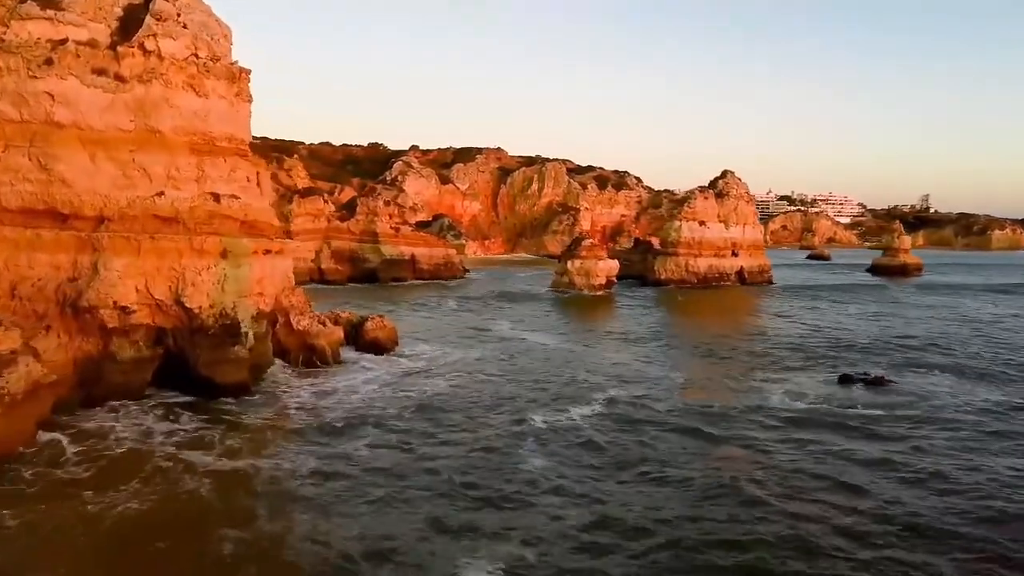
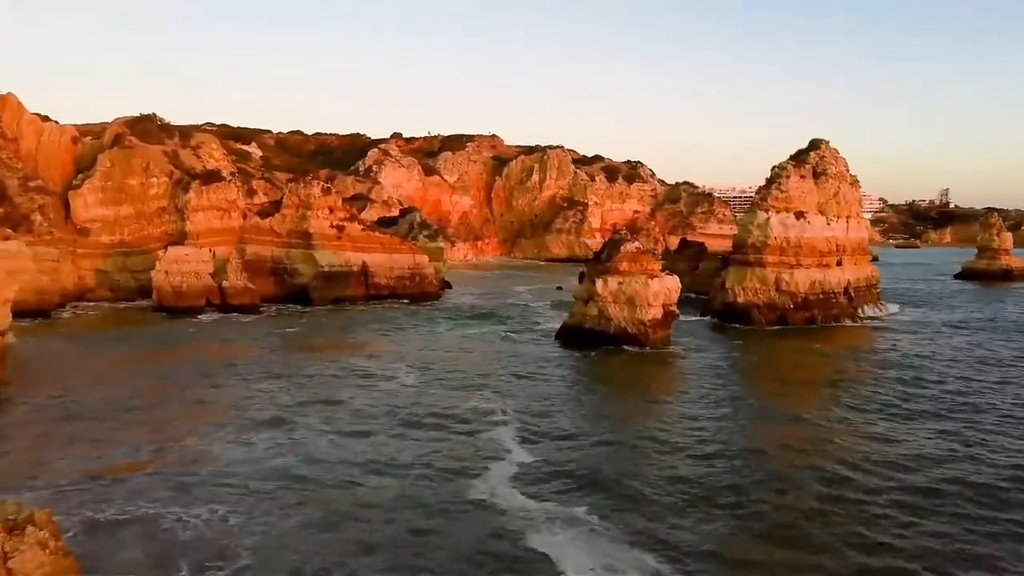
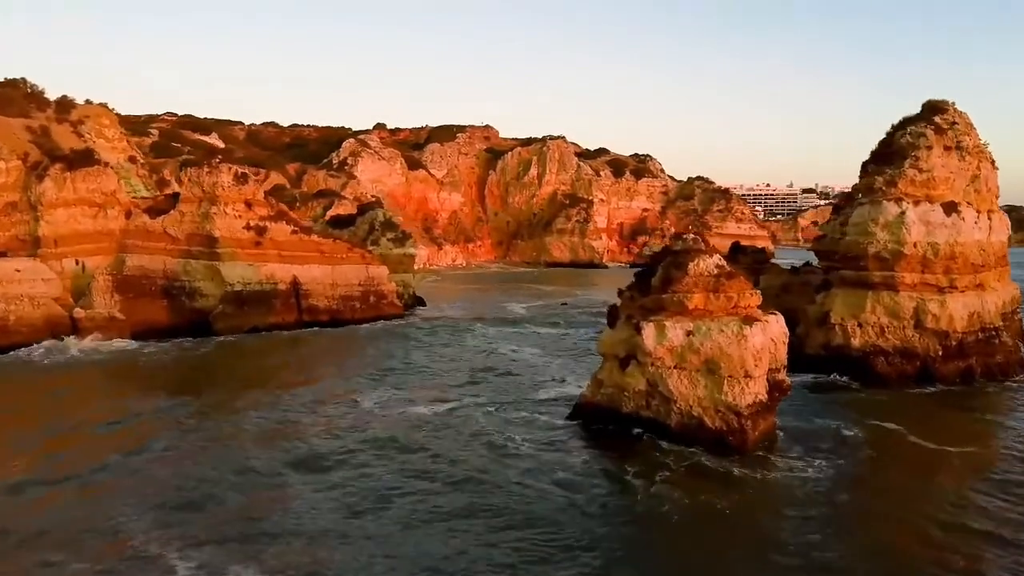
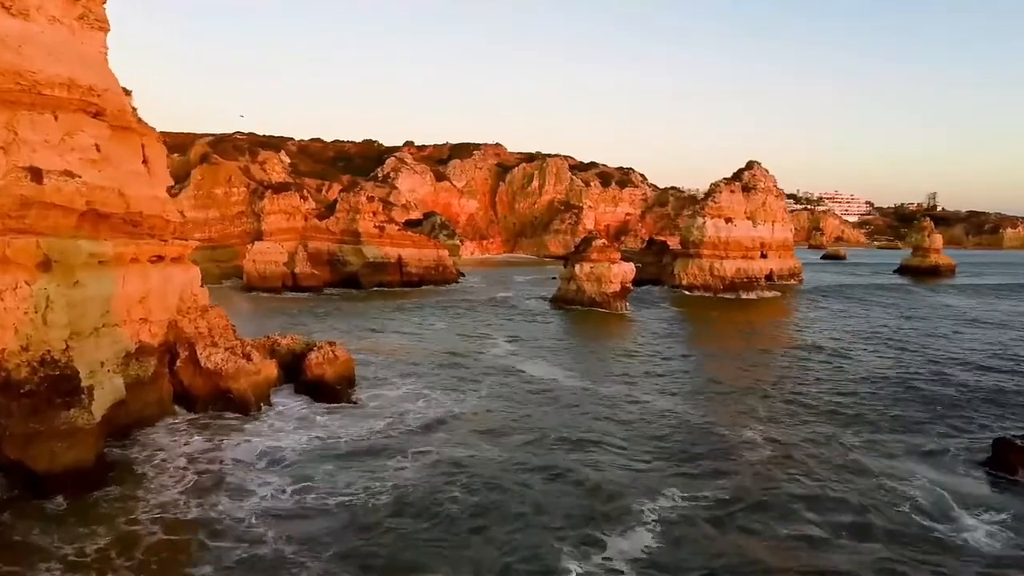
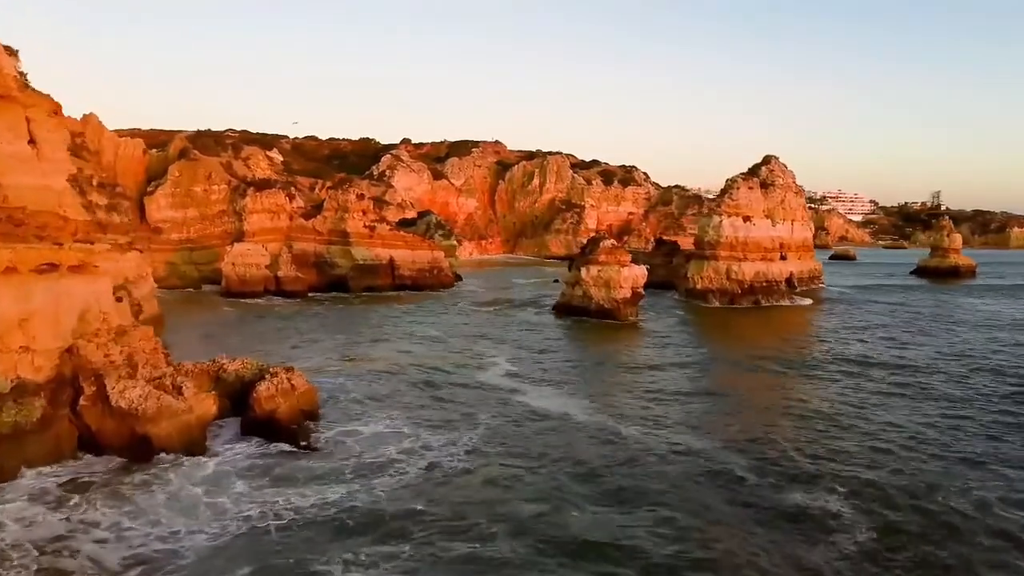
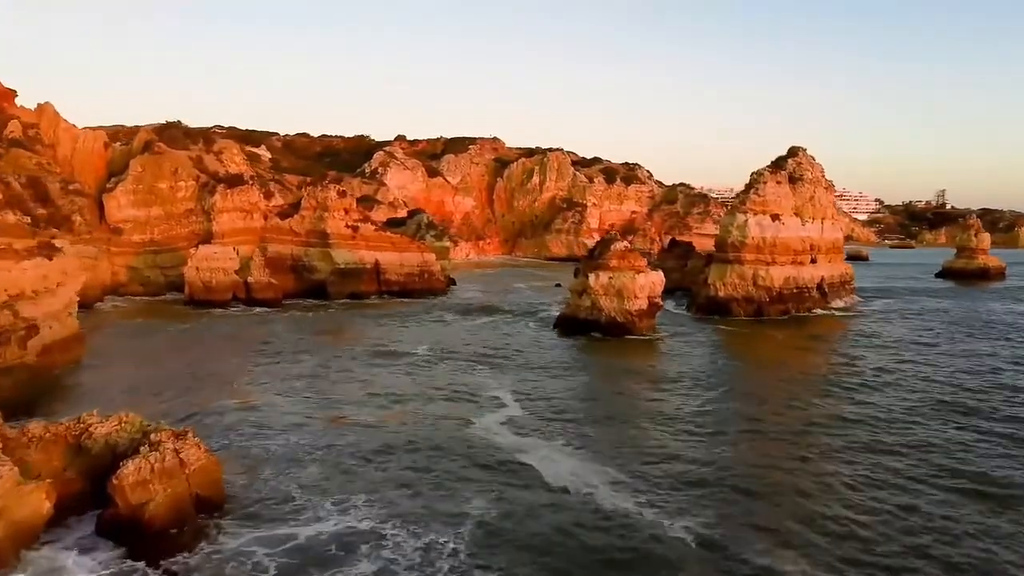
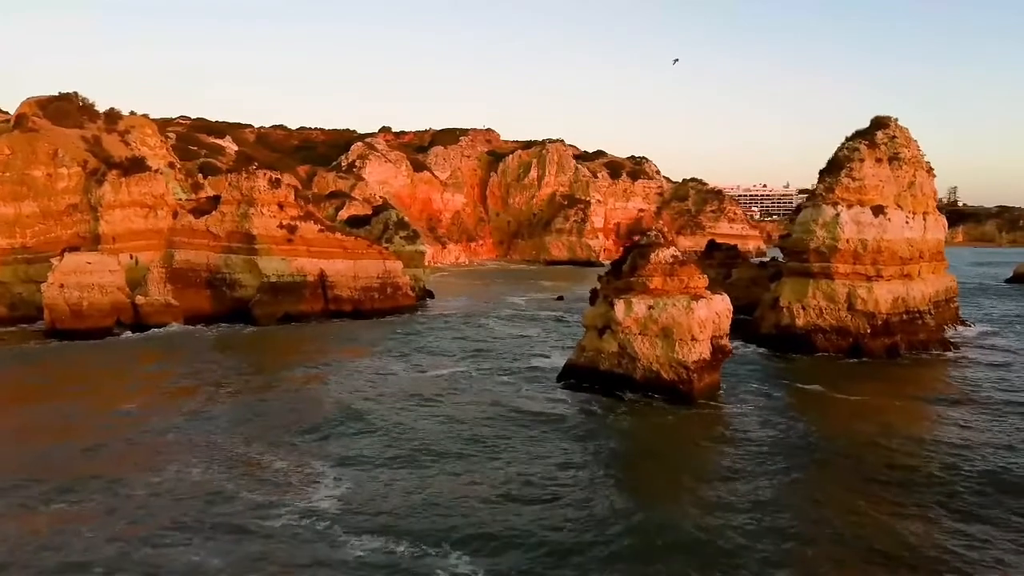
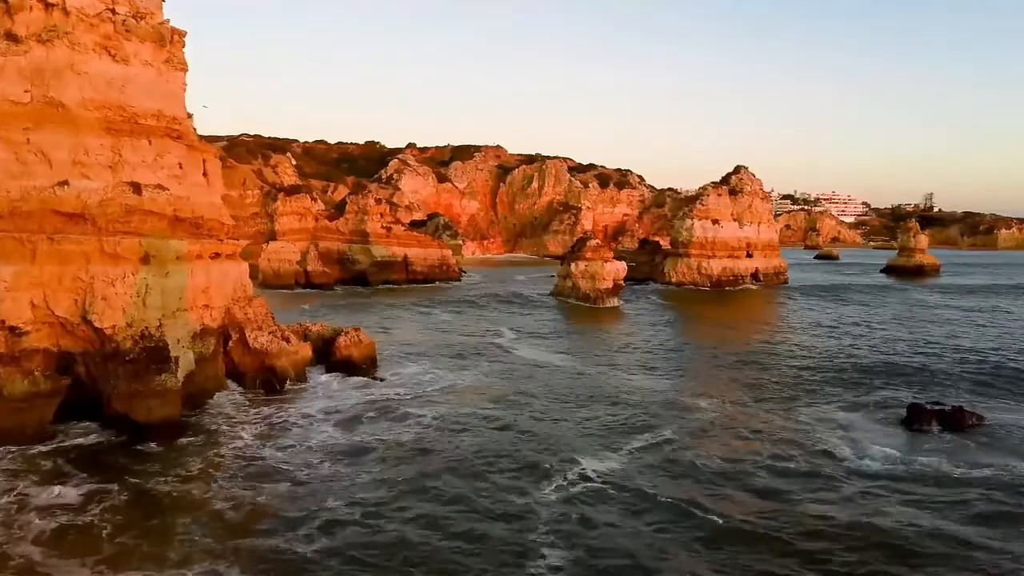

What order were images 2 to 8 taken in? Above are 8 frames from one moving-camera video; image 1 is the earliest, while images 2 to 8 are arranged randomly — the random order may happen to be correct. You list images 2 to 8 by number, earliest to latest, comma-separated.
8, 4, 5, 6, 2, 7, 3
